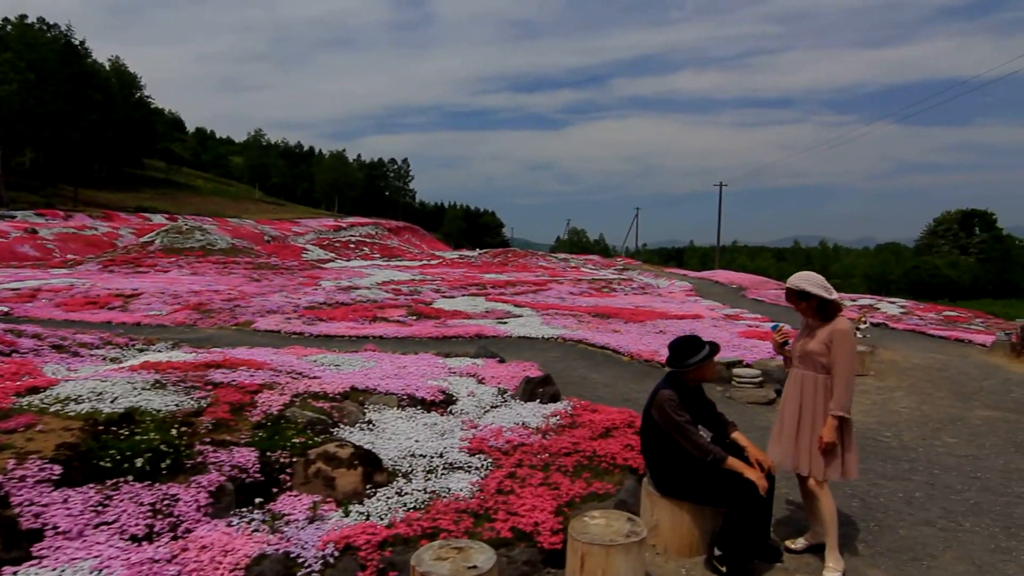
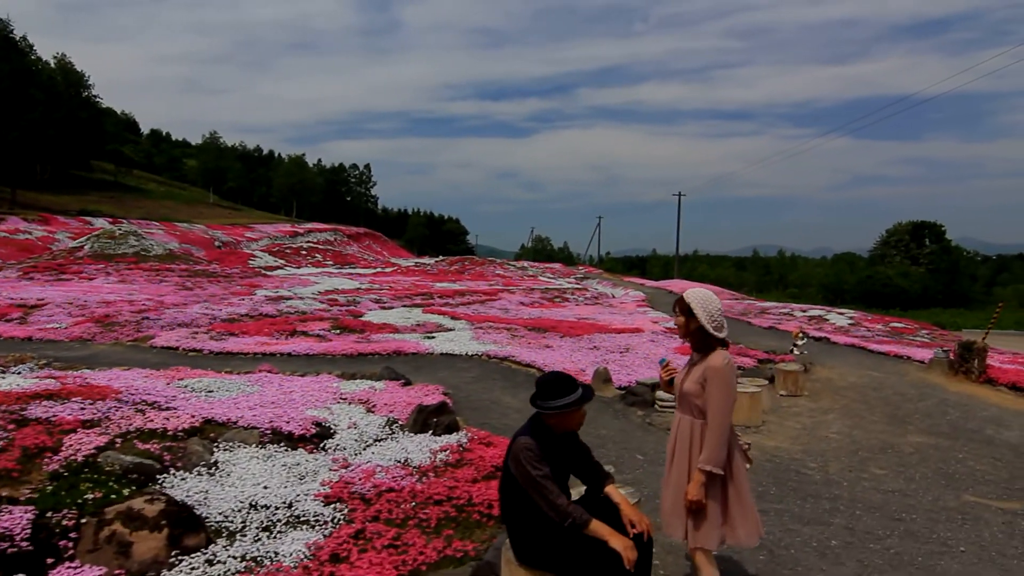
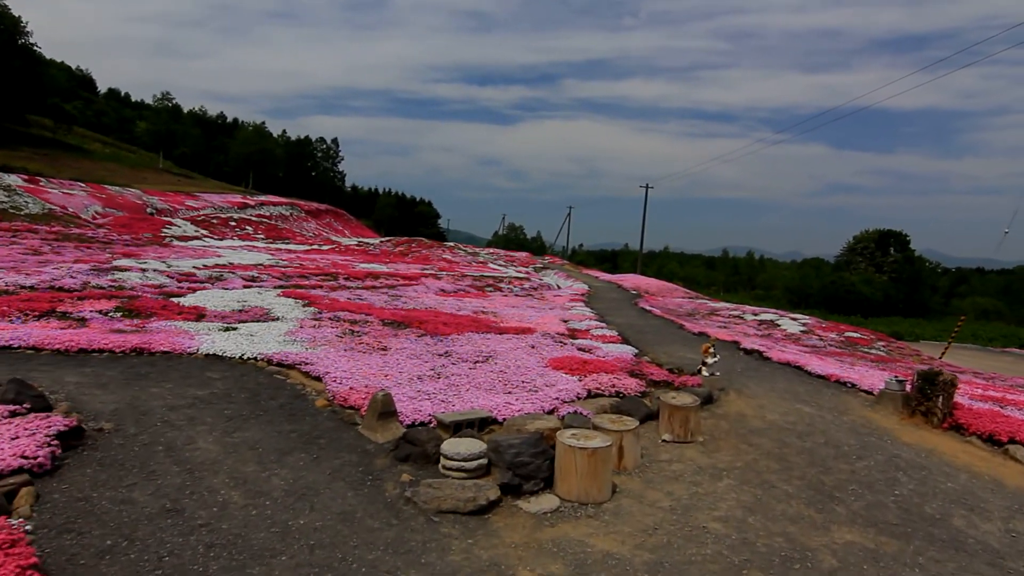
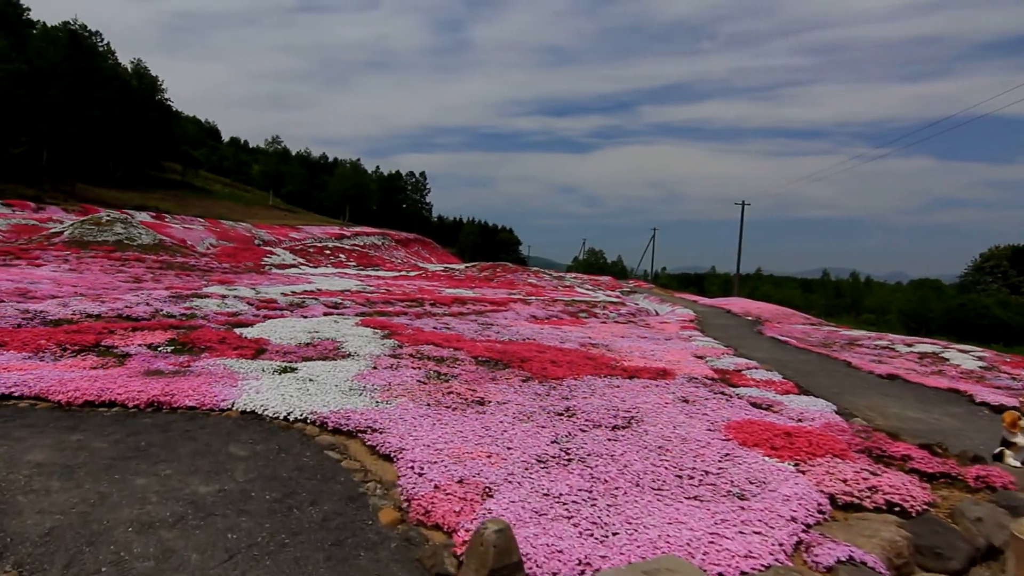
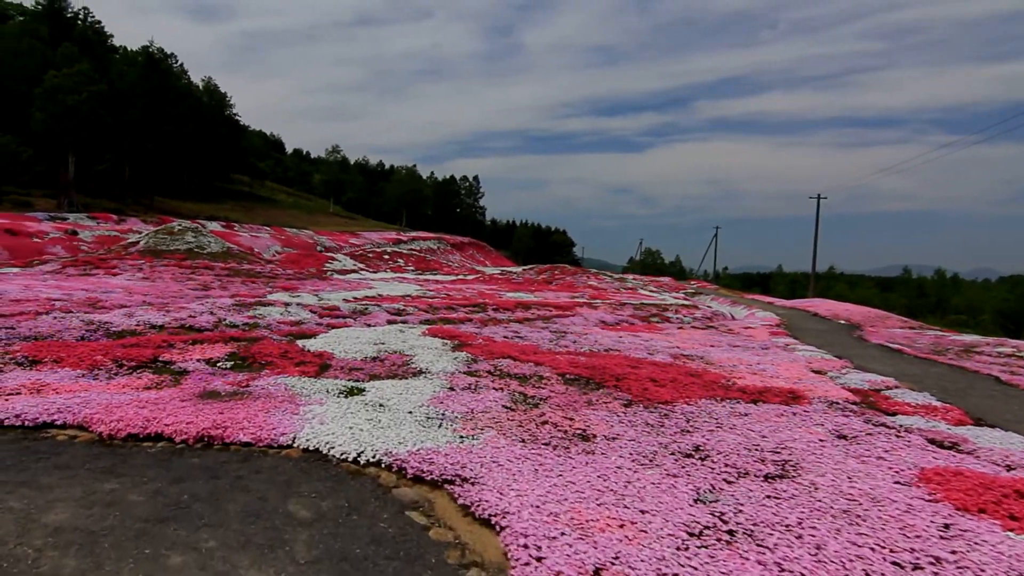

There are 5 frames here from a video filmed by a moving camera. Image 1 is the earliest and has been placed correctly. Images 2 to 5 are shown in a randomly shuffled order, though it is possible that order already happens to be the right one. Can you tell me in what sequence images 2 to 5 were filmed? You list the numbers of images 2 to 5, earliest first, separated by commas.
2, 3, 4, 5
